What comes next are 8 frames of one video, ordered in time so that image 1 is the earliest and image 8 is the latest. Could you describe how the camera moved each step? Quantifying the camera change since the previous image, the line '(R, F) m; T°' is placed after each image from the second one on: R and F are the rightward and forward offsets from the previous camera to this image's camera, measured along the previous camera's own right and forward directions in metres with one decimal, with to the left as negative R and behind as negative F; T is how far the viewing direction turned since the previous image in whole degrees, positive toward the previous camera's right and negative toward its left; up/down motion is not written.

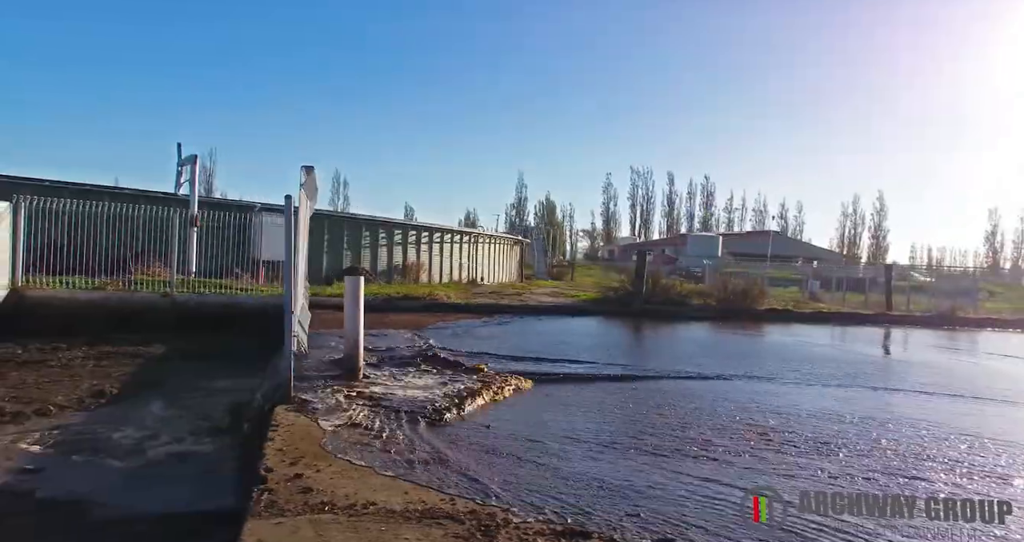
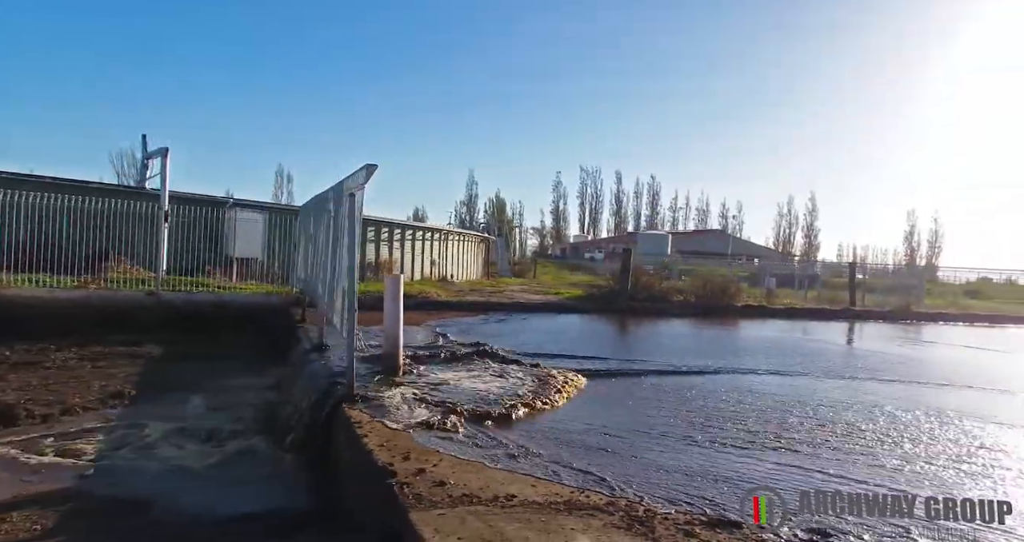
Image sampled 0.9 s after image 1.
(-0.7, 0.0) m; +4°
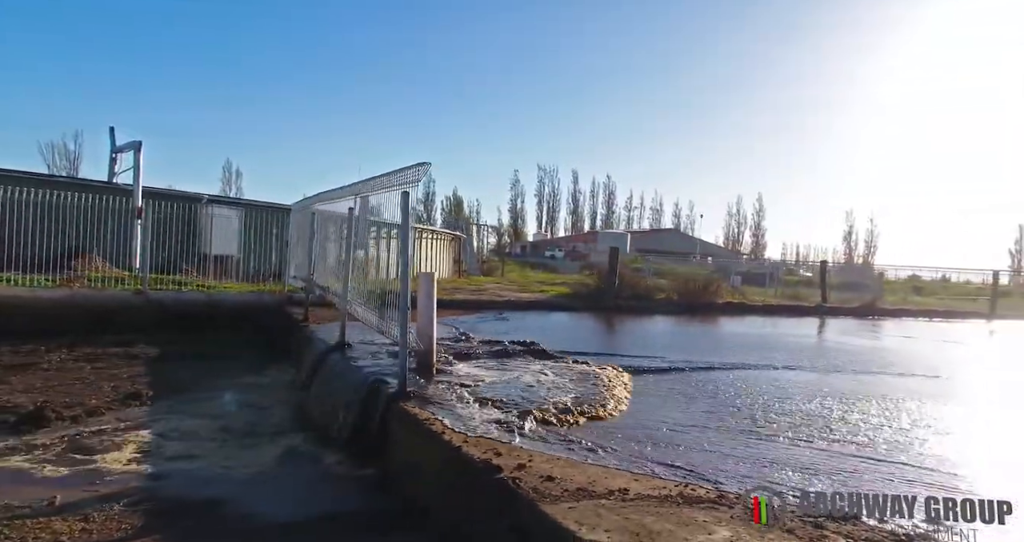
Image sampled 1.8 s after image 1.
(-0.6, 0.0) m; +3°
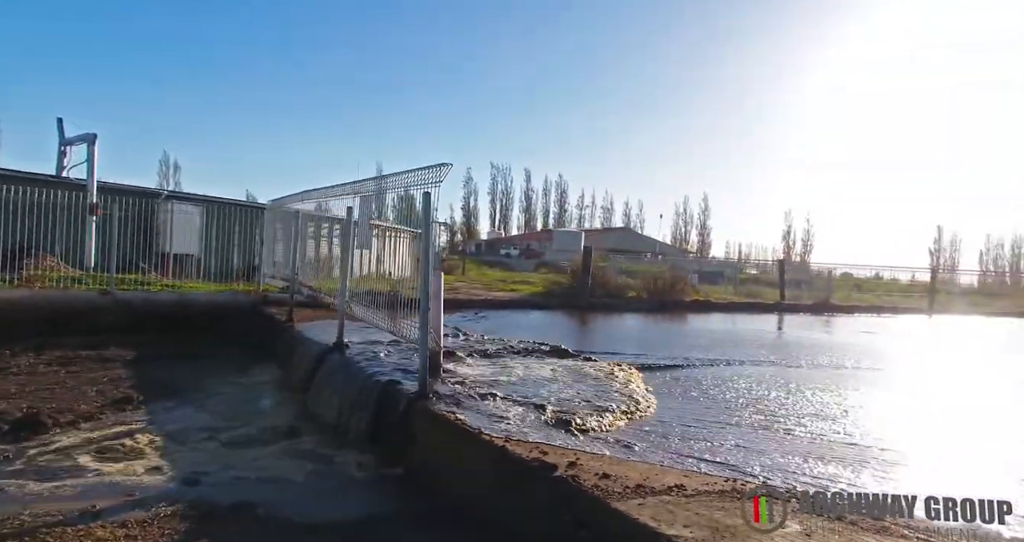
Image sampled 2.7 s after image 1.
(-0.4, 0.0) m; +4°
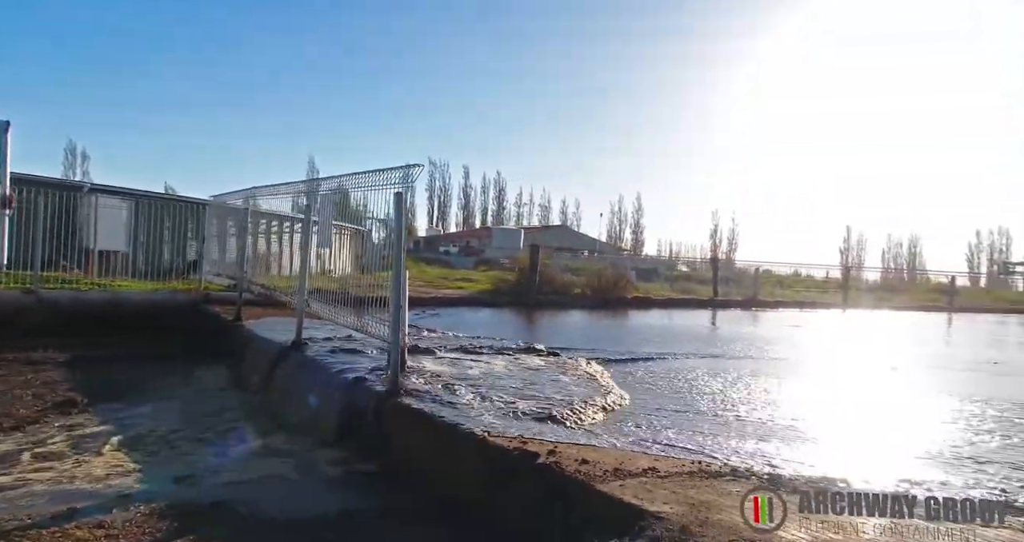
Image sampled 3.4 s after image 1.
(-0.2, -0.1) m; +5°
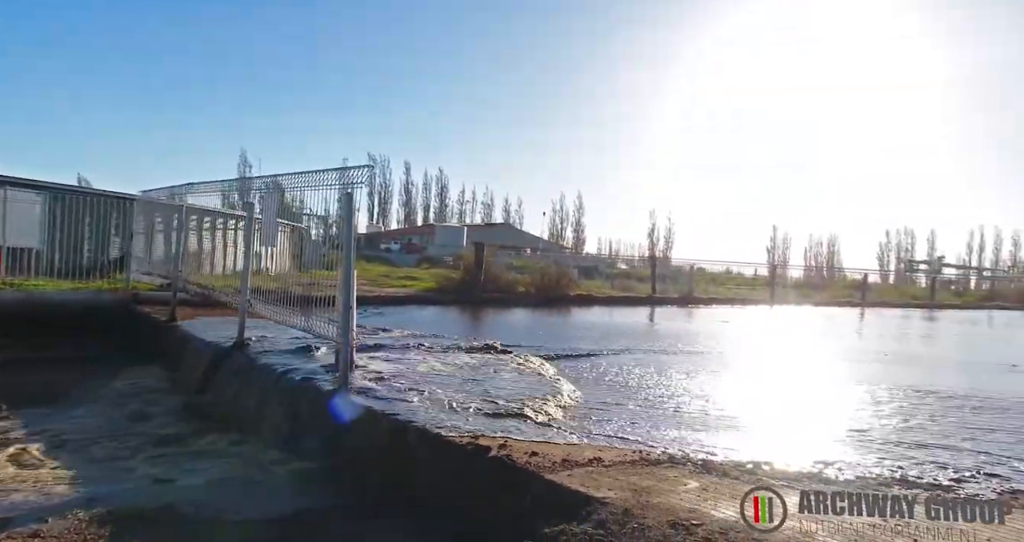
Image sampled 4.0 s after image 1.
(0.0, -0.1) m; +5°
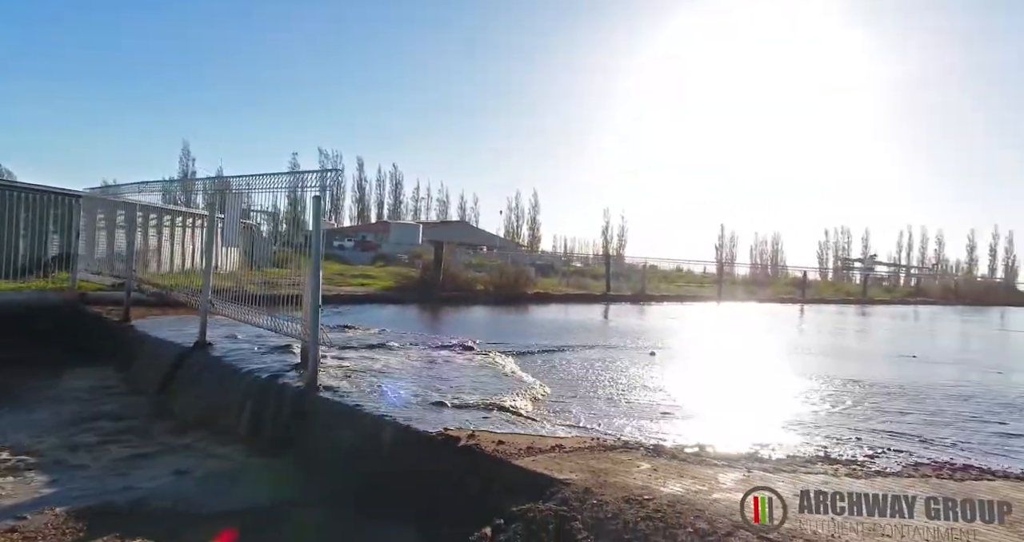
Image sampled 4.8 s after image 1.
(-0.1, -0.2) m; +4°
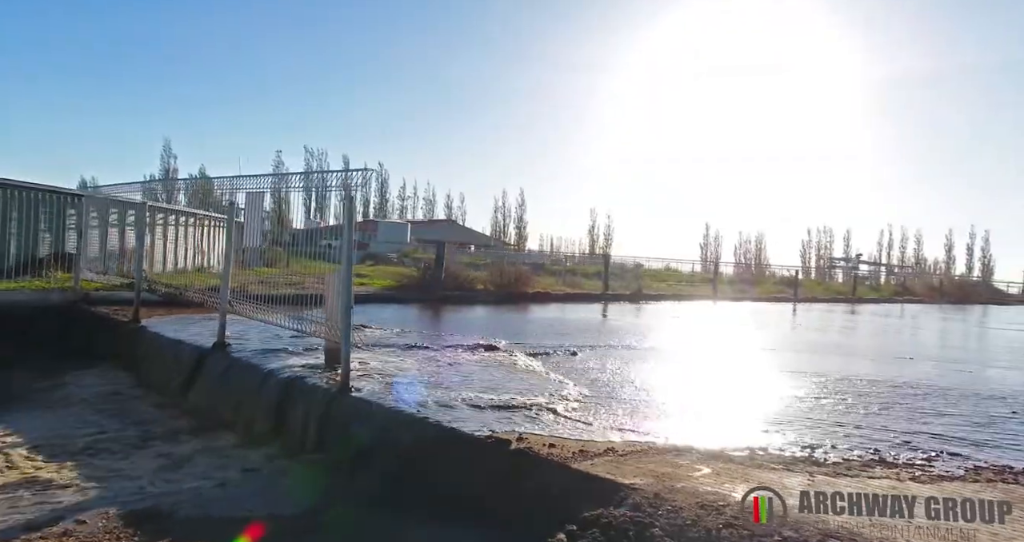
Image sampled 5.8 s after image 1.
(-0.3, +0.1) m; +1°
